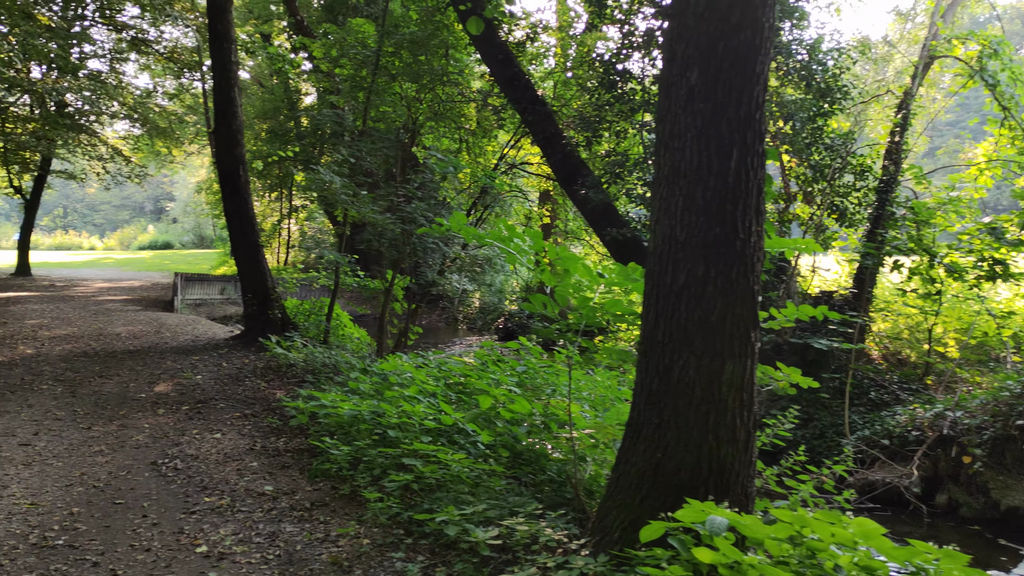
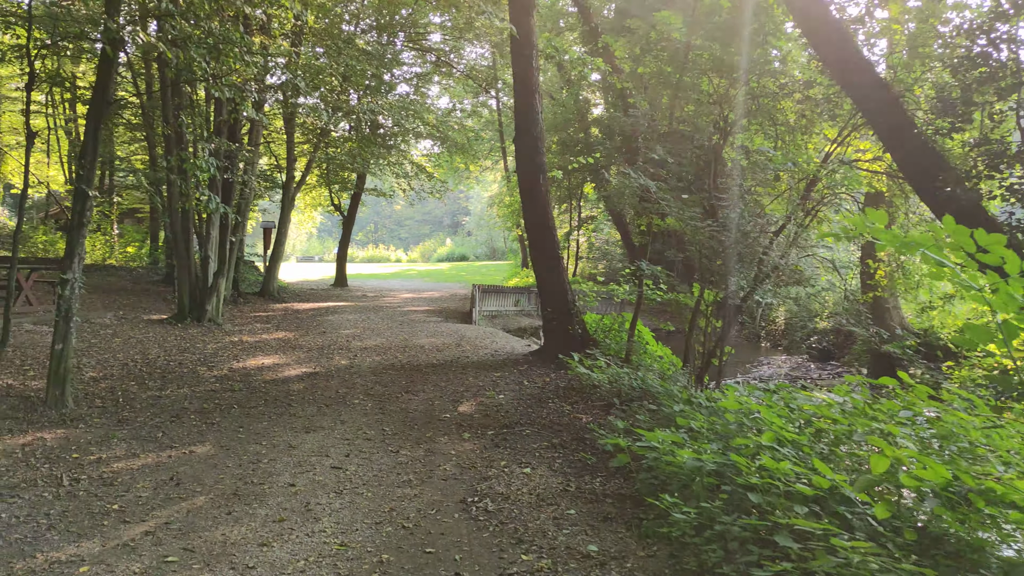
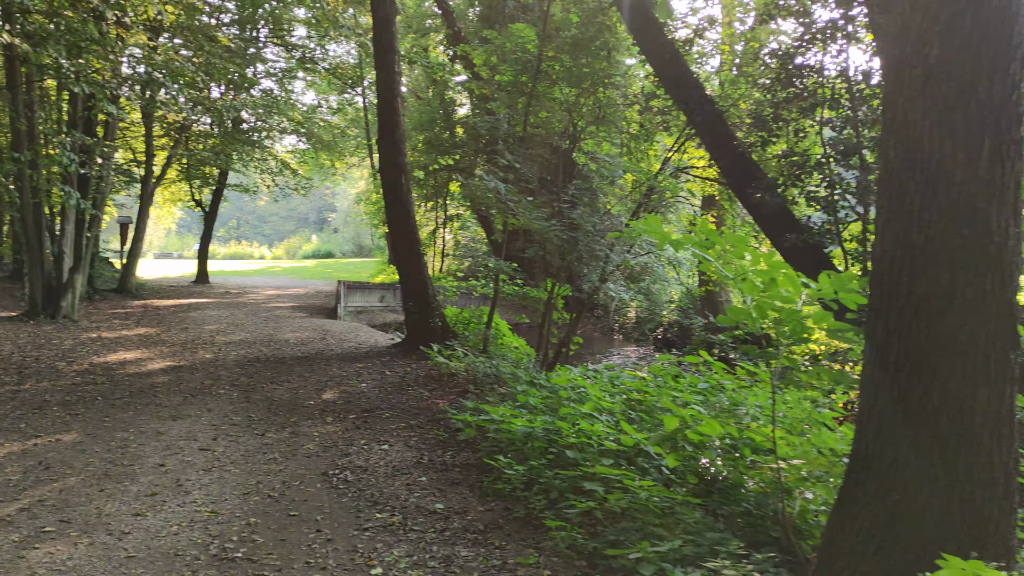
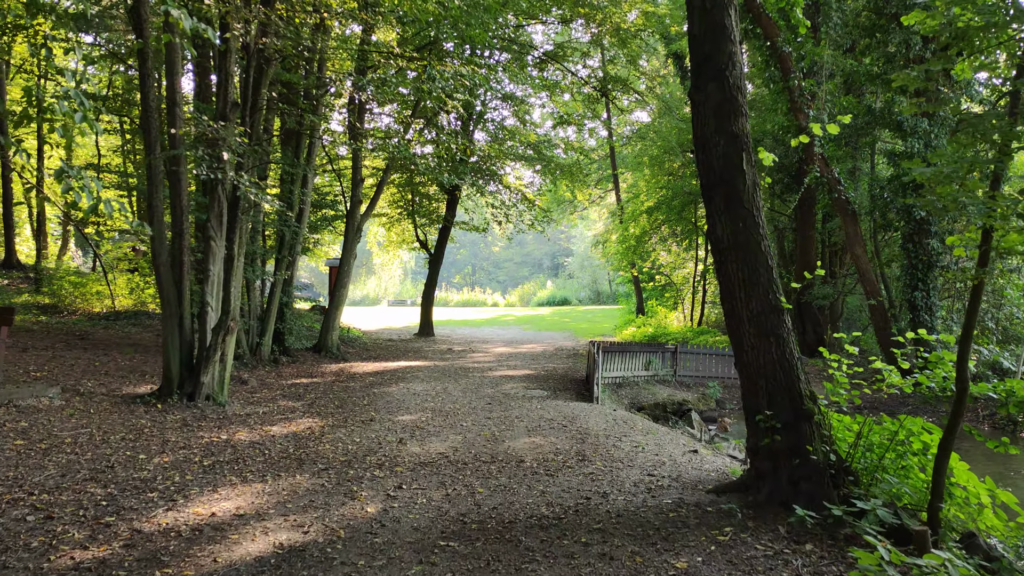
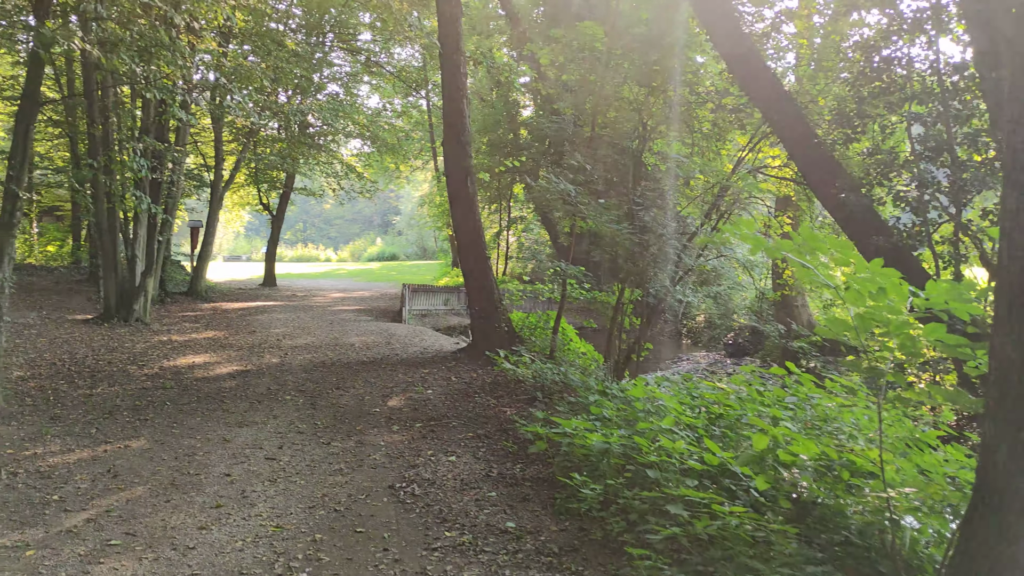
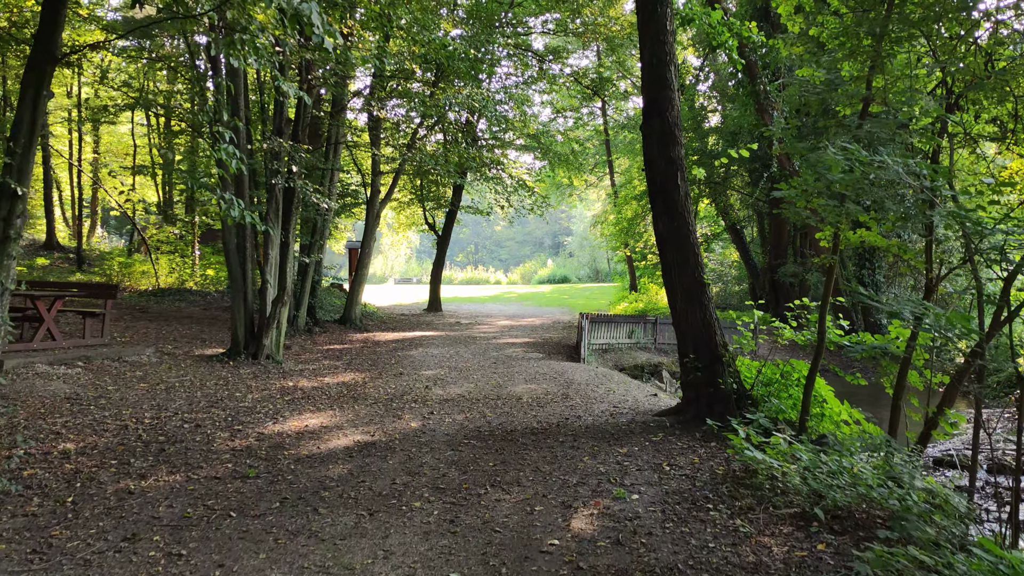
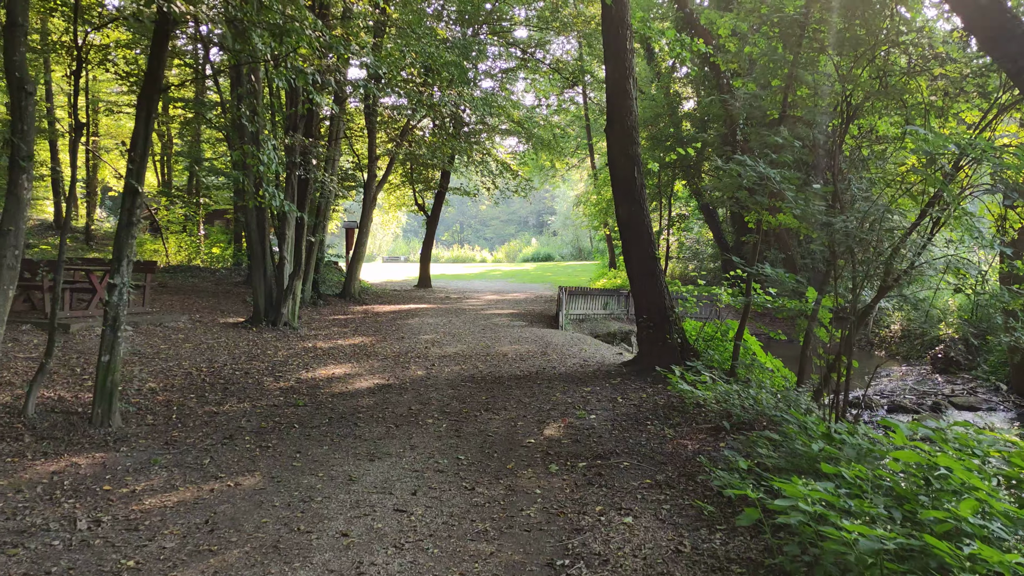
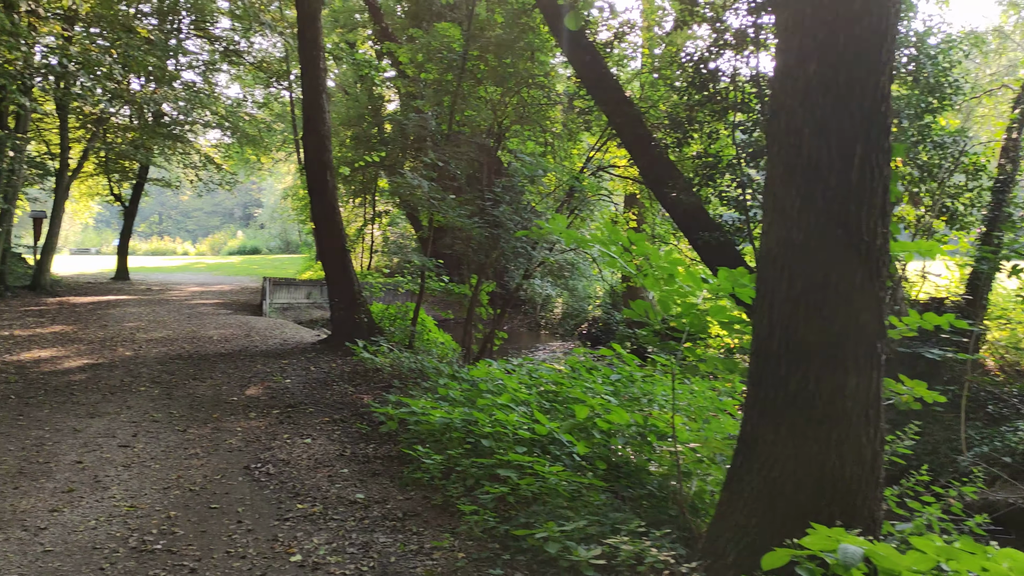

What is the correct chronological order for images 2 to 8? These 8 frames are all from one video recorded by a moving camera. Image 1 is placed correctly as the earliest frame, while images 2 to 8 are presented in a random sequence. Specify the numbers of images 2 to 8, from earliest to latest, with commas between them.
8, 3, 5, 2, 7, 6, 4
